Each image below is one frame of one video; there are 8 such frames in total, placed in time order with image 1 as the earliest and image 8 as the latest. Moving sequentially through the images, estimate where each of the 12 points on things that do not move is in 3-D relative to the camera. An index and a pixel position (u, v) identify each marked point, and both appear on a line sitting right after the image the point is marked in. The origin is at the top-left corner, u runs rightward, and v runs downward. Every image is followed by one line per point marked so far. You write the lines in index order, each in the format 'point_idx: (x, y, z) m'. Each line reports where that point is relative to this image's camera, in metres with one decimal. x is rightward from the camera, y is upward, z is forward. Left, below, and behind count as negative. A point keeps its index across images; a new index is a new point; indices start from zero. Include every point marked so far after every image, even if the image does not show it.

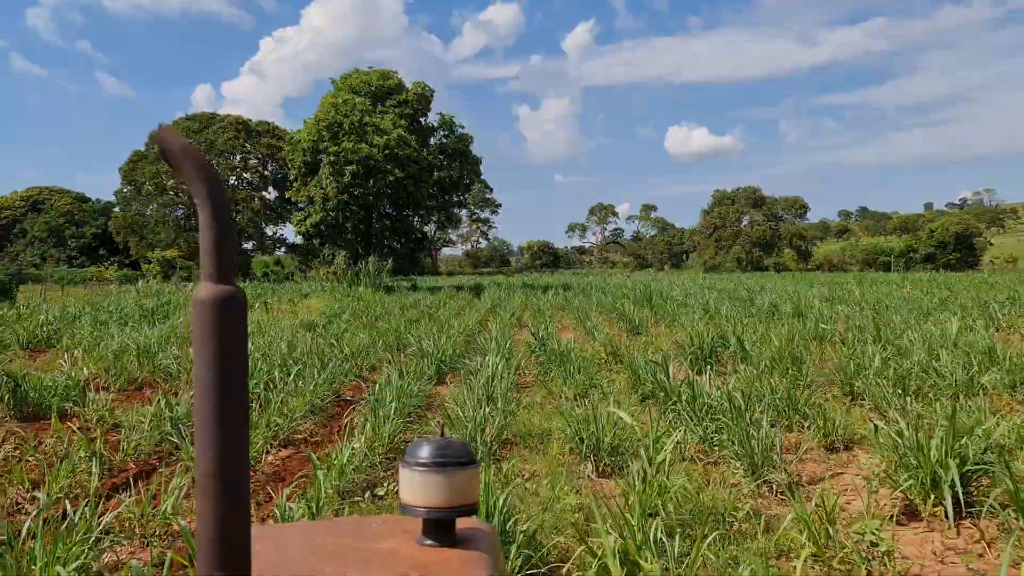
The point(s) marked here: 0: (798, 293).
0: (+5.5, -0.1, +17.2) m
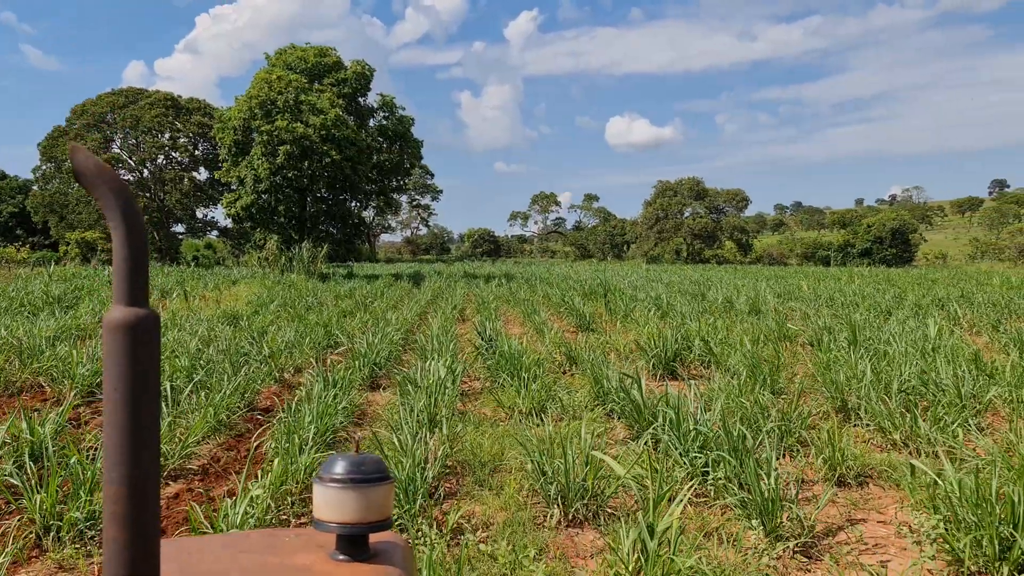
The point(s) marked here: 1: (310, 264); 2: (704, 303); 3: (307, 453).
0: (+4.4, 0.0, +16.7) m
1: (-4.1, +0.5, +18.0) m
2: (+2.7, -0.2, +12.1) m
3: (-0.8, -0.7, +3.5) m
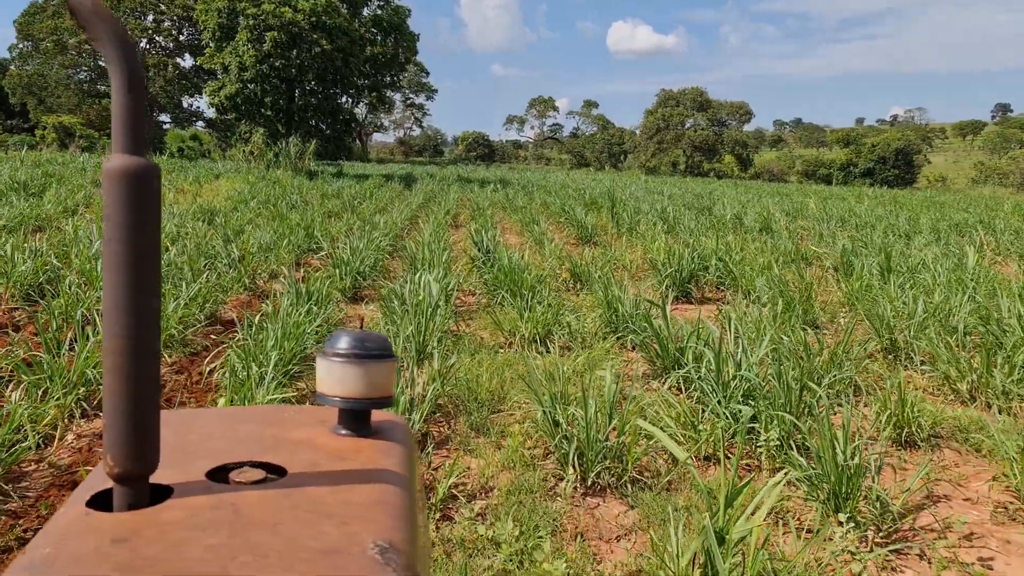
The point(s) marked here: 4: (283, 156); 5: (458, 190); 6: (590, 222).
0: (+4.4, +1.5, +16.0) m
1: (-4.2, +2.5, +17.2) m
2: (+2.6, +0.9, +11.5) m
3: (-0.8, -0.3, +2.8) m
4: (-4.4, +2.5, +16.9) m
5: (-1.0, +1.8, +15.9) m
6: (+0.8, +0.7, +9.4) m
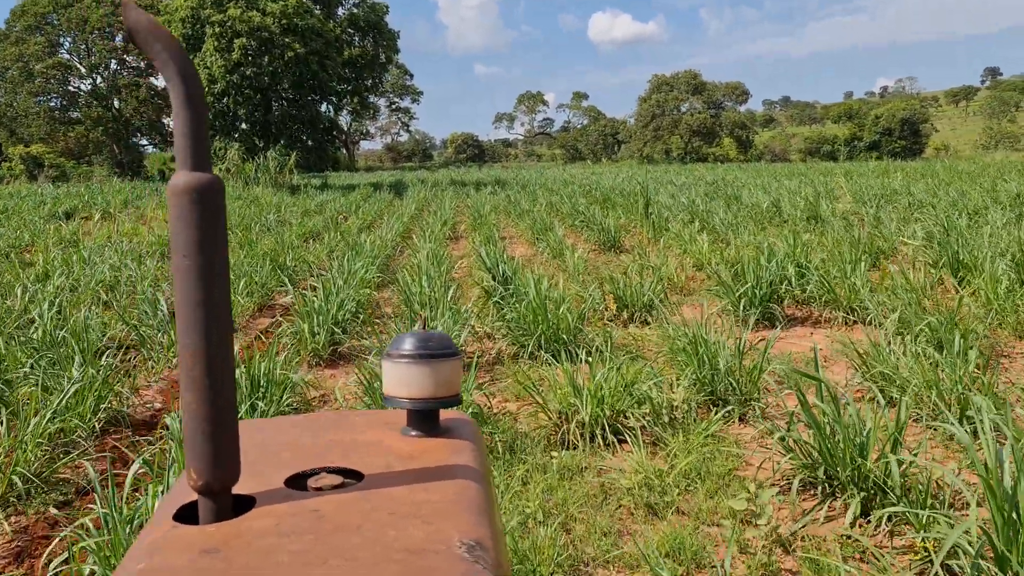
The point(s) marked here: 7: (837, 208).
0: (+4.4, +1.7, +14.6) m
1: (-4.2, +2.0, +15.7) m
2: (+2.7, +0.9, +10.0) m
3: (-0.6, -0.6, +1.4) m
4: (-4.4, +2.1, +15.5) m
5: (-1.0, +1.5, +14.5) m
6: (+0.9, +0.6, +8.0) m
7: (+3.9, +1.0, +10.5) m
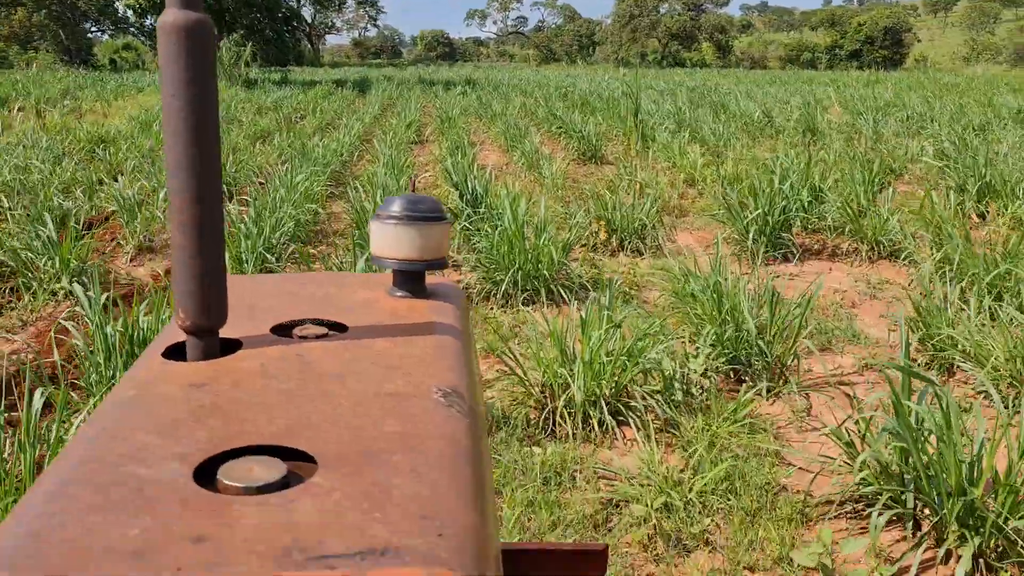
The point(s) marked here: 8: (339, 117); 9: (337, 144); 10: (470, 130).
0: (+3.9, +3.0, +13.8) m
1: (-4.7, +3.7, +14.6) m
2: (+2.4, +1.8, +9.3) m
3: (-0.6, -0.5, +0.8) m
4: (-4.9, +3.7, +14.3) m
5: (-1.4, +3.0, +13.5) m
6: (+0.7, +1.3, +7.2) m
7: (+3.6, +1.9, +9.8) m
8: (-2.1, +2.0, +10.4) m
9: (-1.4, +1.1, +6.7) m
10: (-0.4, +1.6, +9.0) m
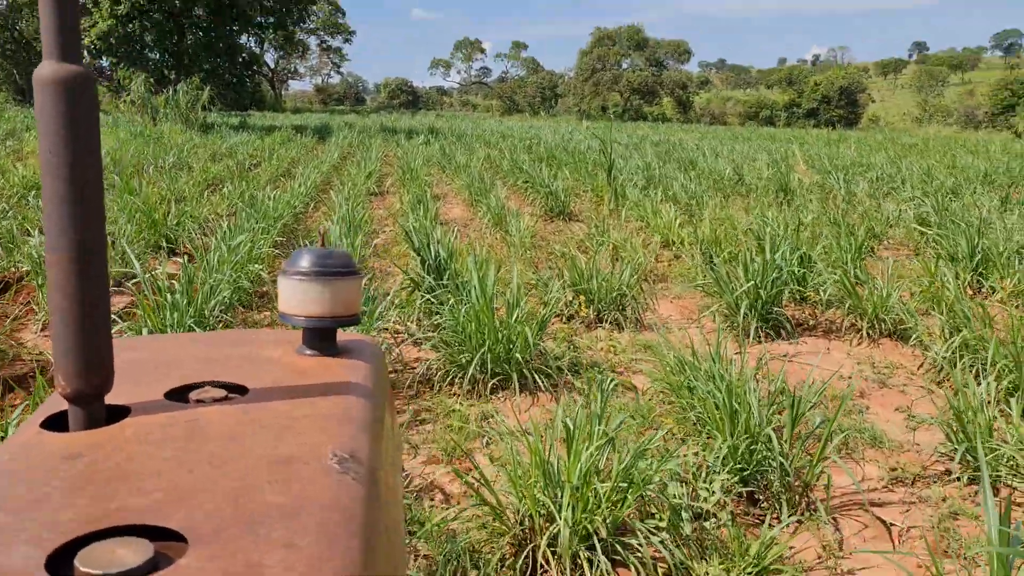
0: (+3.4, +2.1, +13.7) m
1: (-5.3, +2.9, +14.1) m
2: (+2.0, +1.2, +9.1) m
3: (-0.6, -0.7, +0.3) m
4: (-5.5, +2.9, +13.9) m
5: (-1.9, +2.2, +13.2) m
6: (+0.4, +0.8, +6.9) m
7: (+3.2, +1.2, +9.7) m
8: (-2.5, +1.4, +10.0) m
9: (-1.6, +0.7, +6.3) m
10: (-0.8, +1.0, +8.6) m
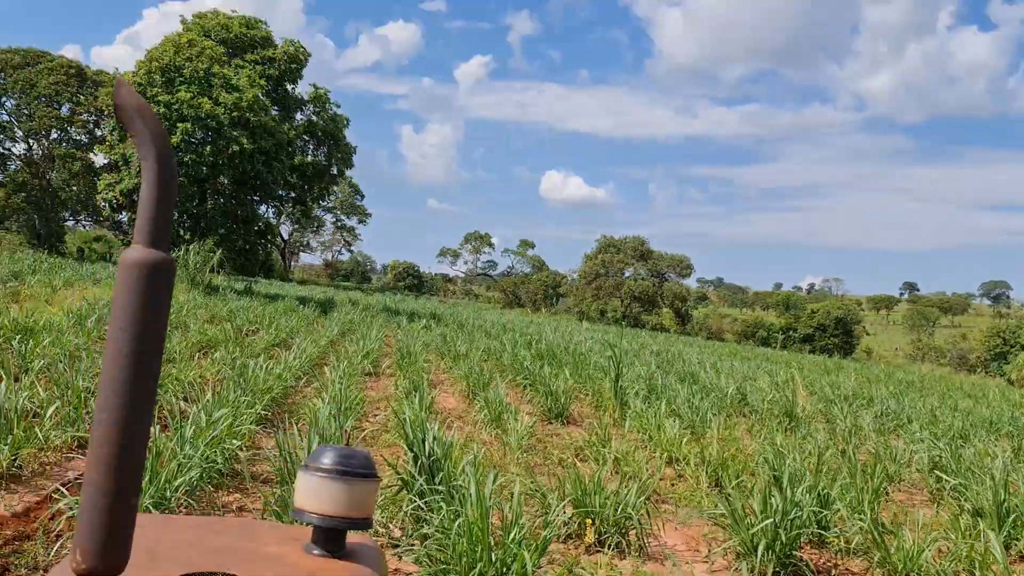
0: (+3.3, -1.3, +13.6) m
1: (-5.2, +0.3, +14.2) m
2: (+2.0, -1.0, +8.9) m
3: (-0.7, -0.7, -0.1) m
4: (-5.4, +0.4, +14.0) m
5: (-1.9, -0.5, +13.1) m
6: (+0.4, -0.8, +6.7) m
7: (+3.2, -1.3, +9.5) m
8: (-2.5, -0.5, +9.8) m
9: (-1.6, -0.5, +6.1) m
10: (-0.8, -0.8, +8.4) m
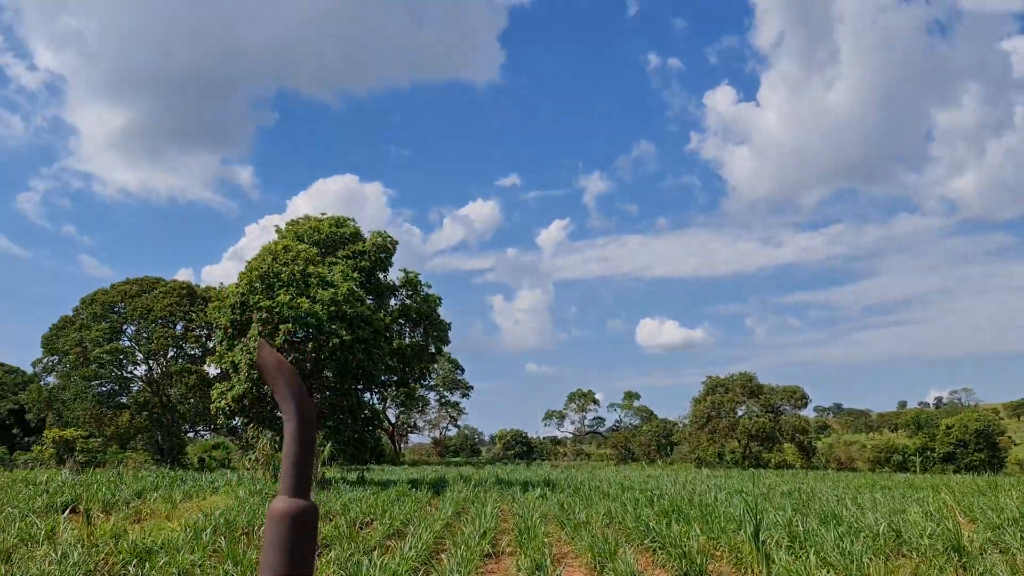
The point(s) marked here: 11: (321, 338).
0: (+5.1, -3.1, +12.6) m
1: (-3.4, -2.9, +14.2) m
2: (+3.2, -2.2, +8.1) m
3: (-0.6, -0.7, -0.3) m
4: (-3.6, -2.8, +14.0) m
5: (-0.2, -3.0, +12.7) m
6: (+1.3, -1.8, +6.2) m
7: (+4.4, -2.4, +8.5) m
8: (-1.1, -2.6, +9.5) m
9: (-0.8, -1.8, +5.8) m
10: (+0.4, -2.3, +8.0) m
11: (-3.6, -0.8, +16.0) m
